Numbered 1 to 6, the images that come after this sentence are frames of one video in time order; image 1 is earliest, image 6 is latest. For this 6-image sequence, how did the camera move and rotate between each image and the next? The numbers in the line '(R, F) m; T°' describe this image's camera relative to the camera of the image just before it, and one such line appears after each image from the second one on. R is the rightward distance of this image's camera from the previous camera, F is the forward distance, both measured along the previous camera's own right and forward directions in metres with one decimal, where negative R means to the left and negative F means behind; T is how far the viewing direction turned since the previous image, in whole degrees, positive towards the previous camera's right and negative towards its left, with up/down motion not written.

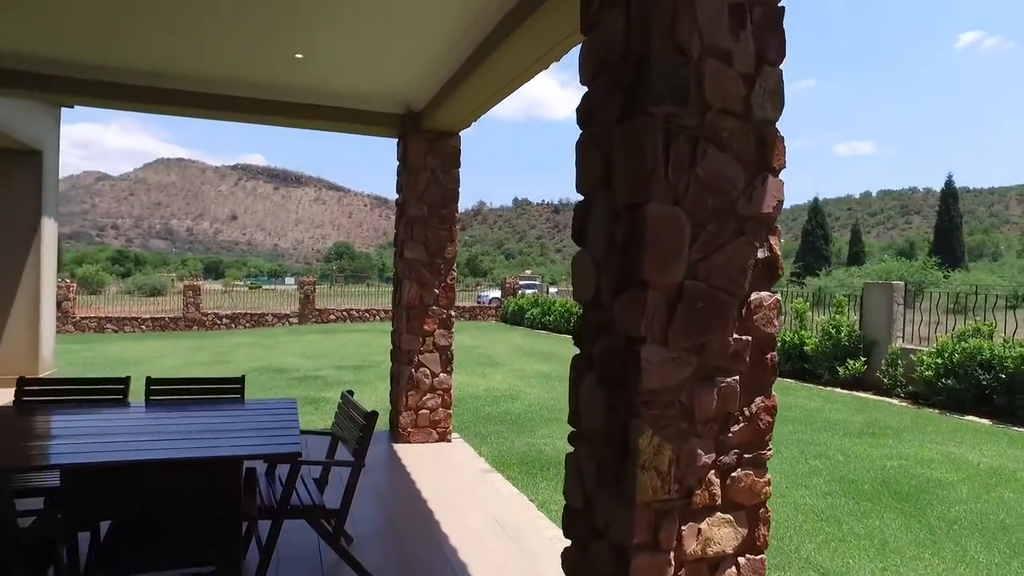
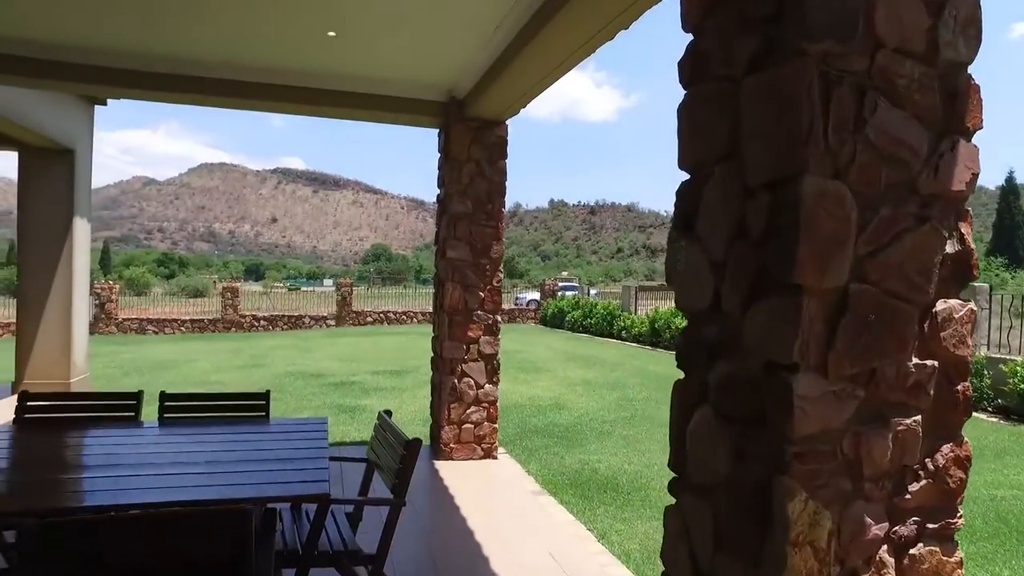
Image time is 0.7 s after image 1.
(-0.1, +0.5) m; -3°
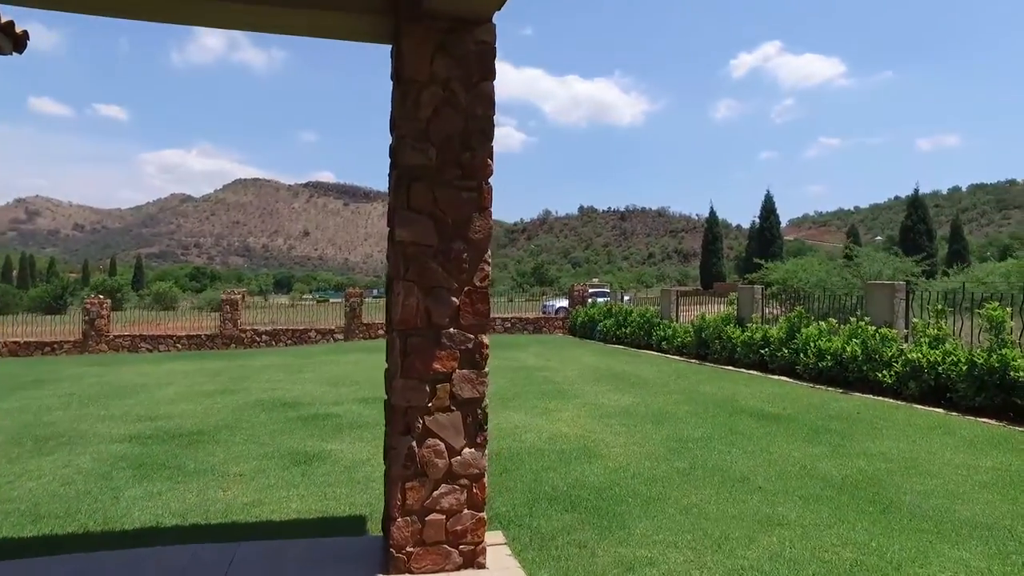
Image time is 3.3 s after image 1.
(+0.2, +2.0) m; -3°
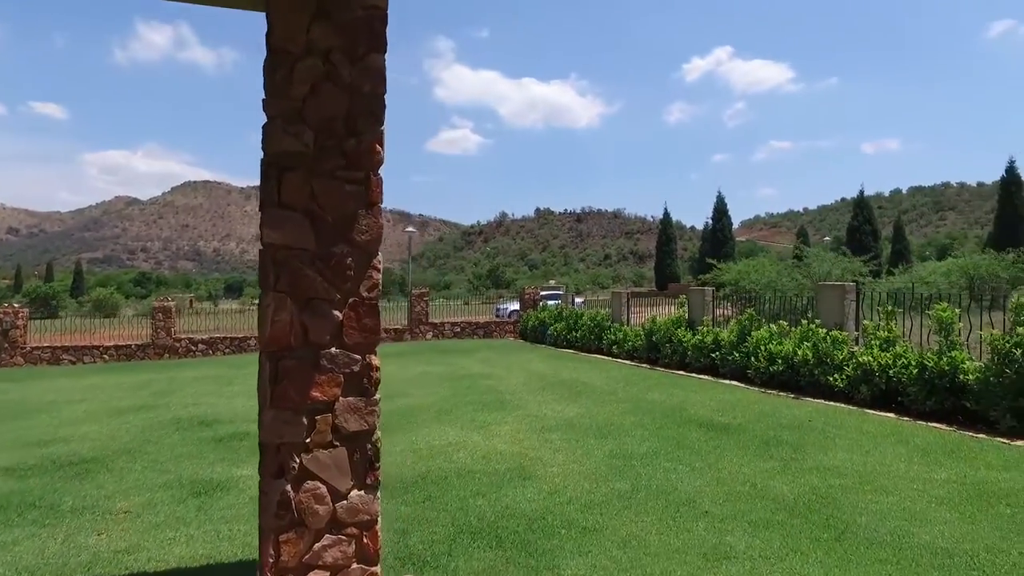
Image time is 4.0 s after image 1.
(+0.2, +0.5) m; +3°
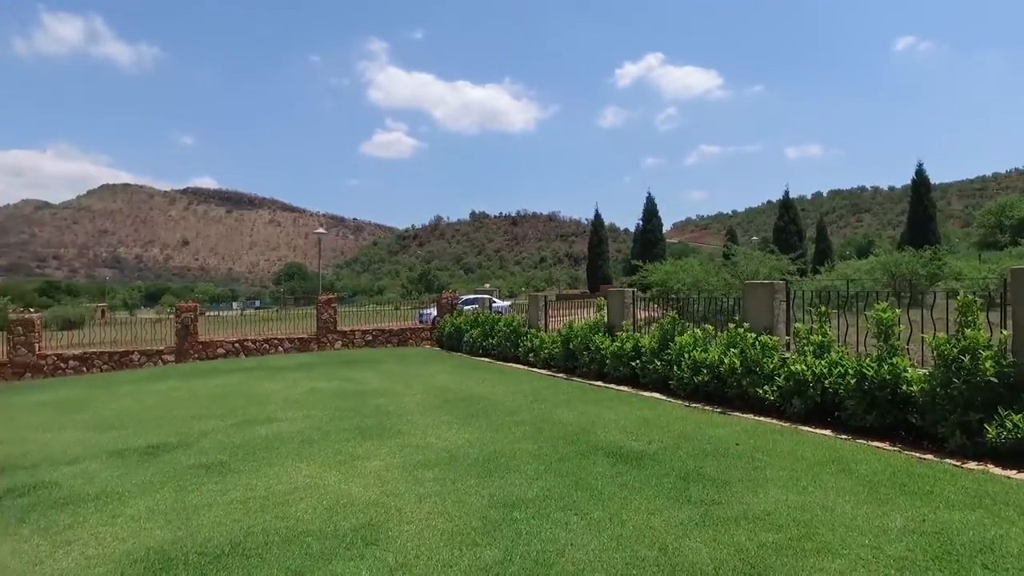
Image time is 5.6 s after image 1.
(+0.6, +1.2) m; +5°
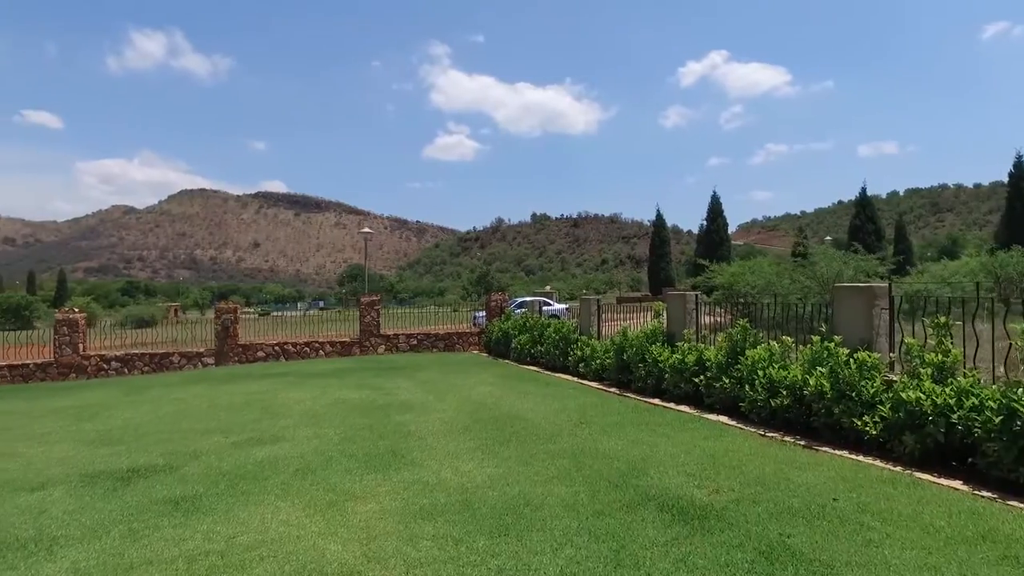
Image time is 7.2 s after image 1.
(+0.2, +1.2) m; -5°
